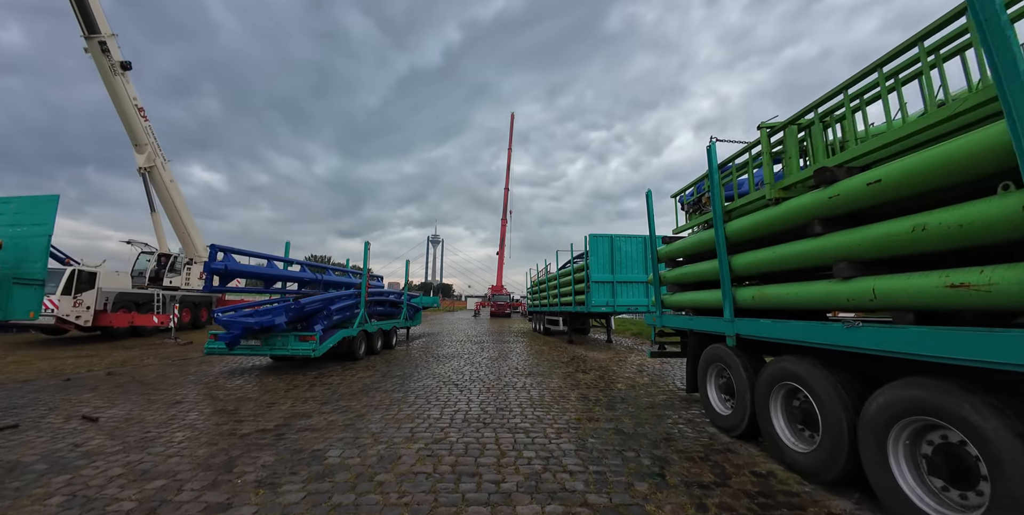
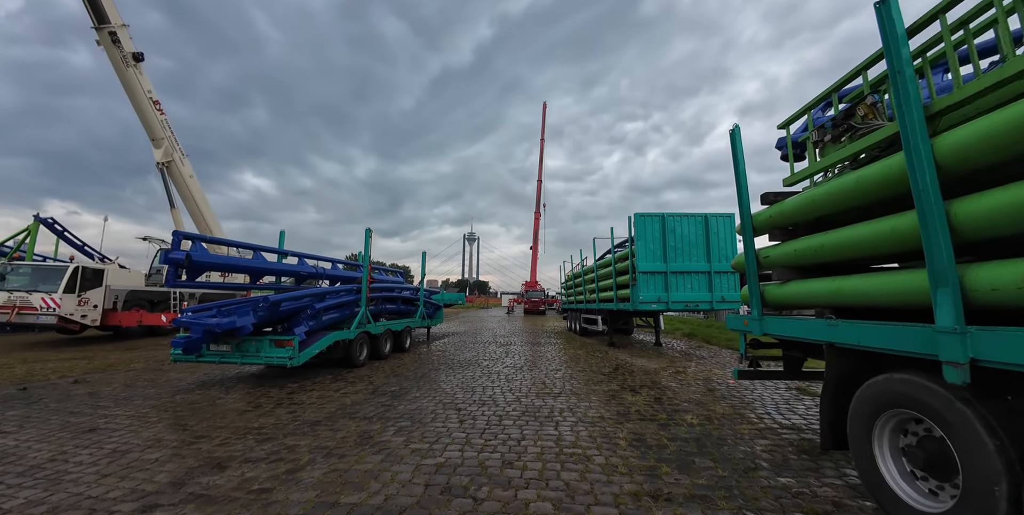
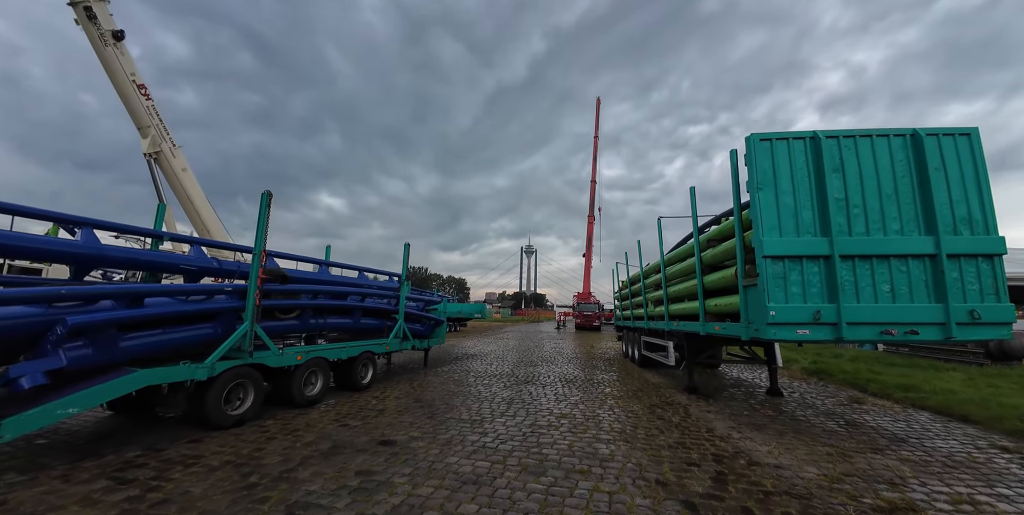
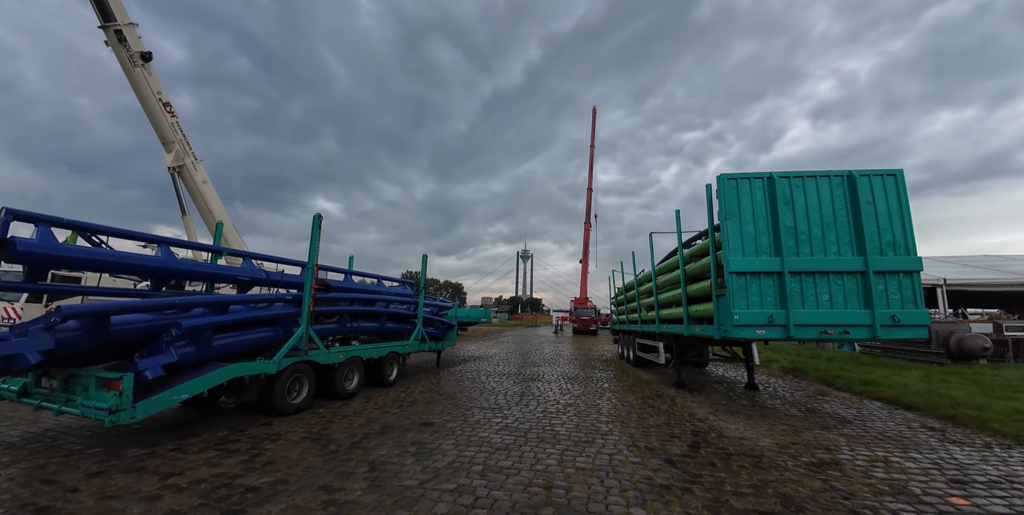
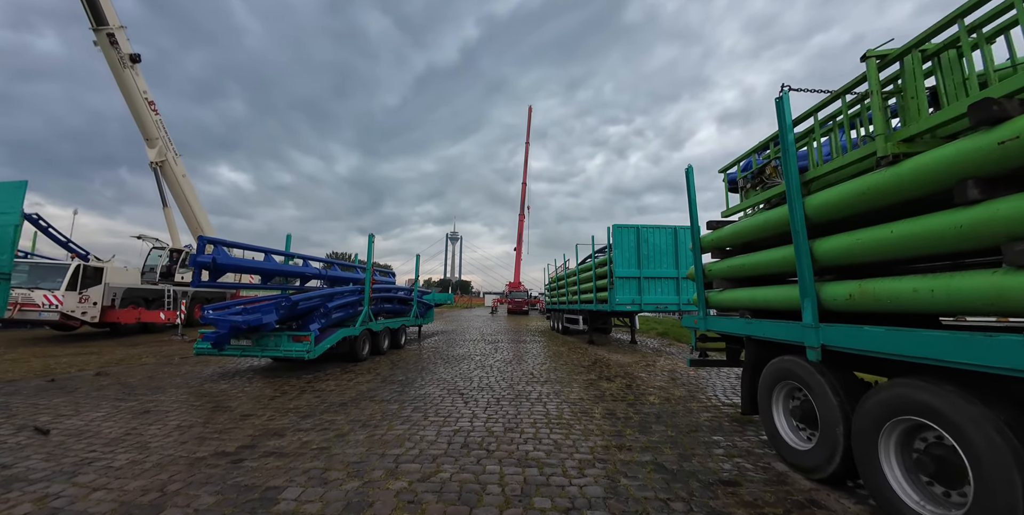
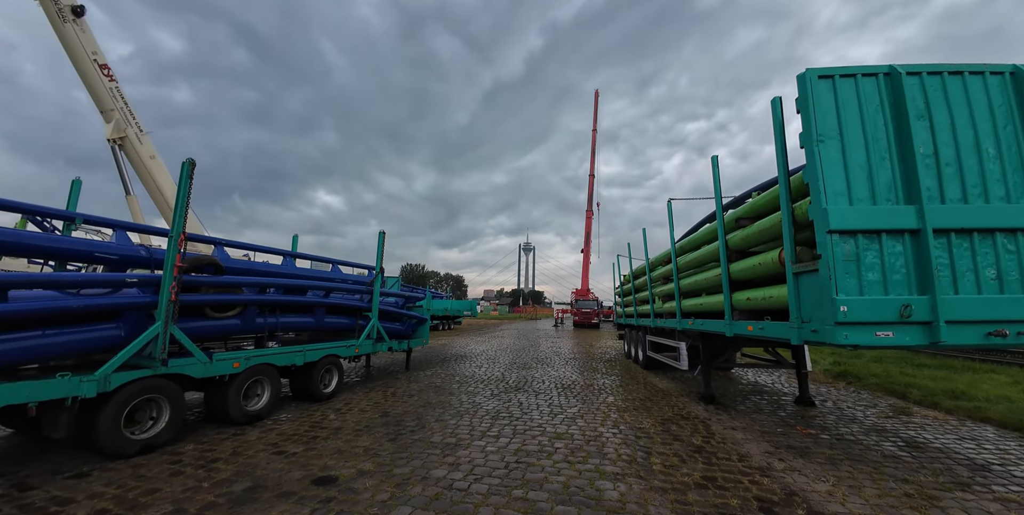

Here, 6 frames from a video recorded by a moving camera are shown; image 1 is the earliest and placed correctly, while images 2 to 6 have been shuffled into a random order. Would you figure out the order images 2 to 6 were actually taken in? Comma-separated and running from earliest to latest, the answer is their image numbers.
5, 2, 4, 3, 6
